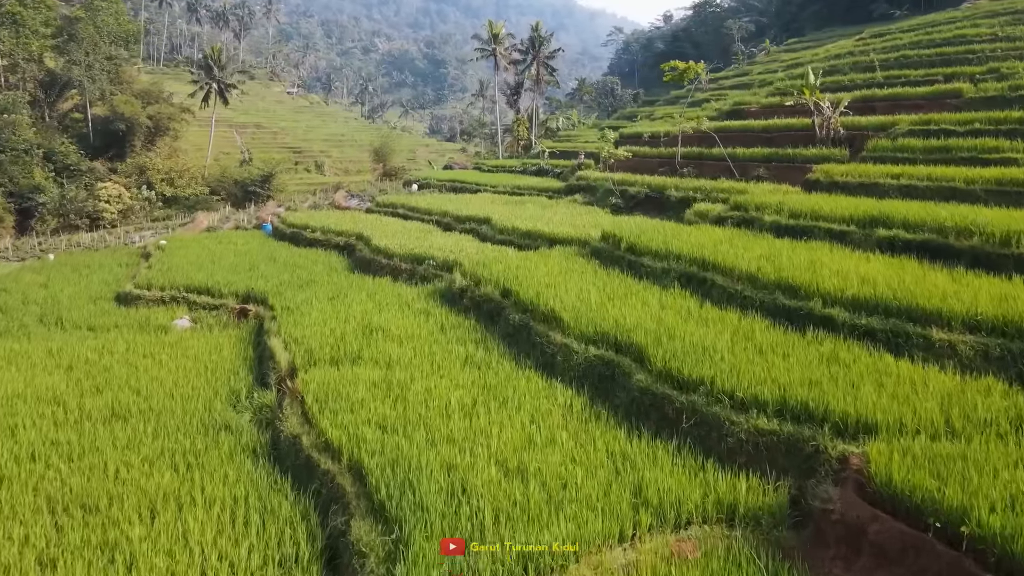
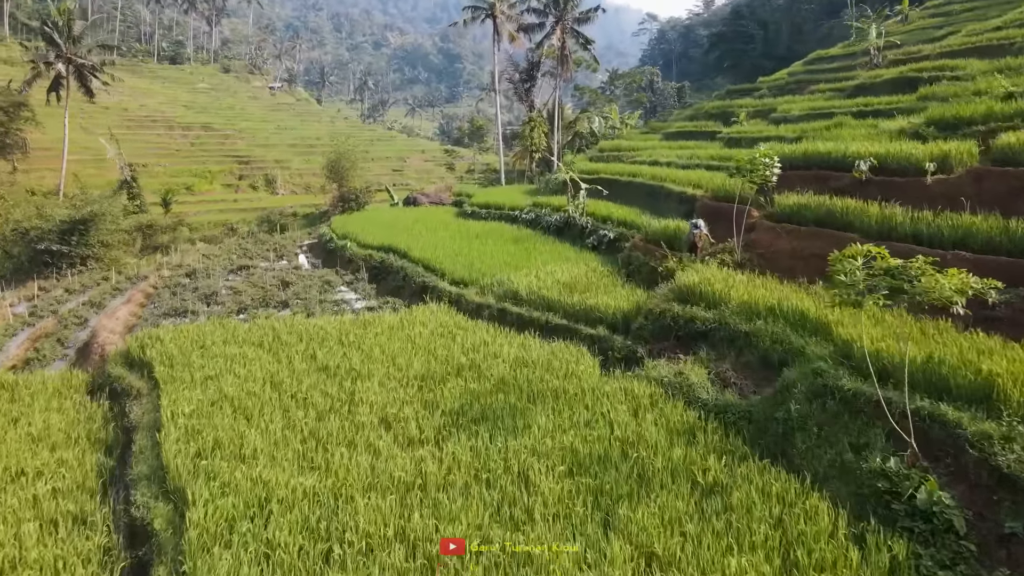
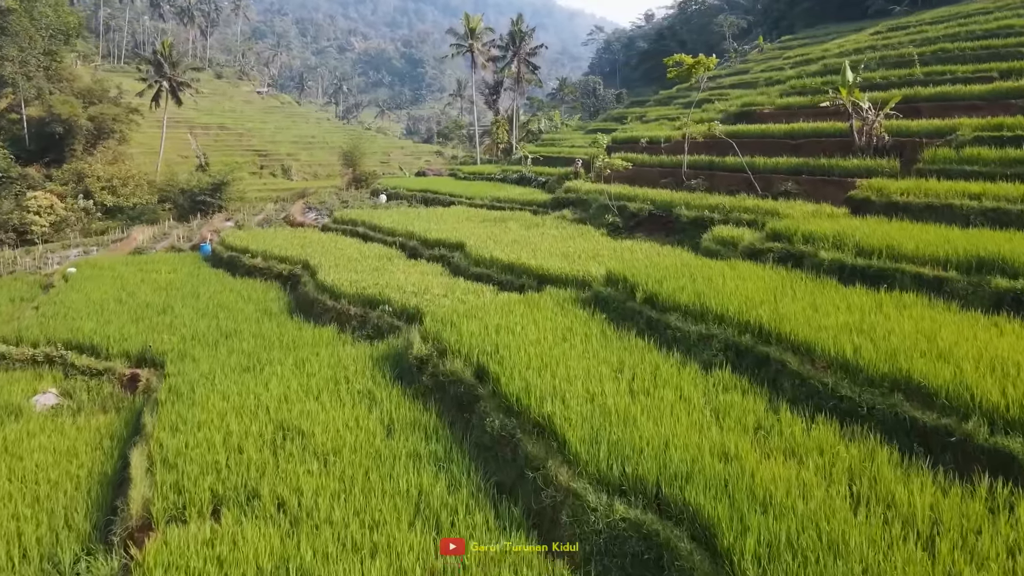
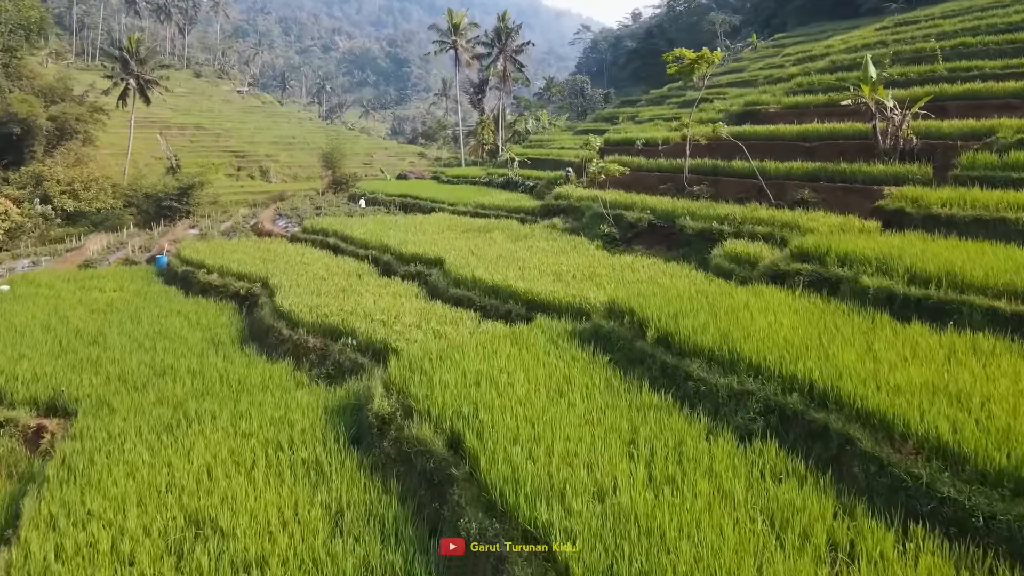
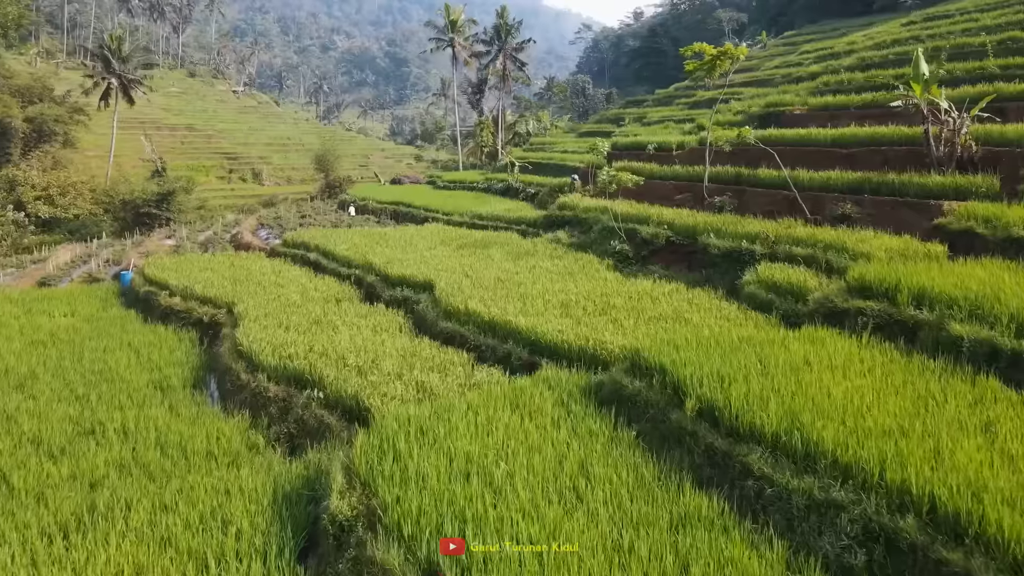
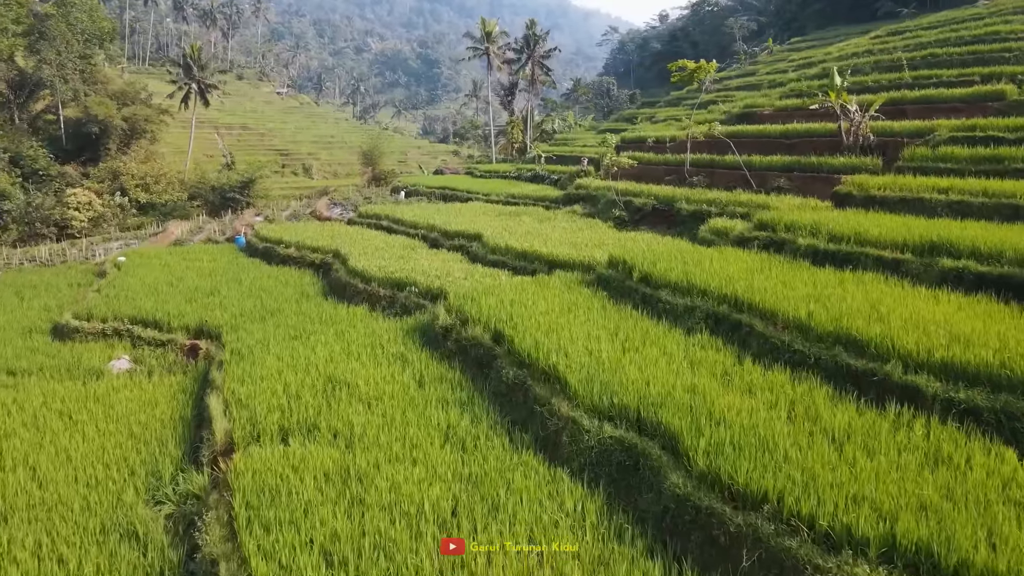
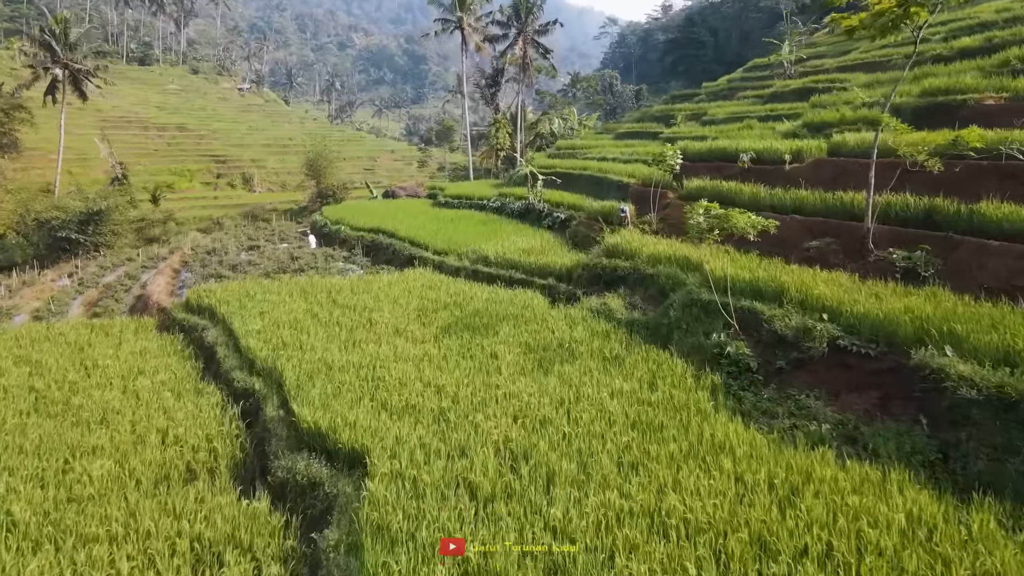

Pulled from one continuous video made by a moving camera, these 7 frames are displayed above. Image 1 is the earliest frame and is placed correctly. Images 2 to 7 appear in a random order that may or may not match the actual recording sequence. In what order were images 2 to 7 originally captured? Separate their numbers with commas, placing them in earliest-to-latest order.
6, 3, 4, 5, 7, 2
